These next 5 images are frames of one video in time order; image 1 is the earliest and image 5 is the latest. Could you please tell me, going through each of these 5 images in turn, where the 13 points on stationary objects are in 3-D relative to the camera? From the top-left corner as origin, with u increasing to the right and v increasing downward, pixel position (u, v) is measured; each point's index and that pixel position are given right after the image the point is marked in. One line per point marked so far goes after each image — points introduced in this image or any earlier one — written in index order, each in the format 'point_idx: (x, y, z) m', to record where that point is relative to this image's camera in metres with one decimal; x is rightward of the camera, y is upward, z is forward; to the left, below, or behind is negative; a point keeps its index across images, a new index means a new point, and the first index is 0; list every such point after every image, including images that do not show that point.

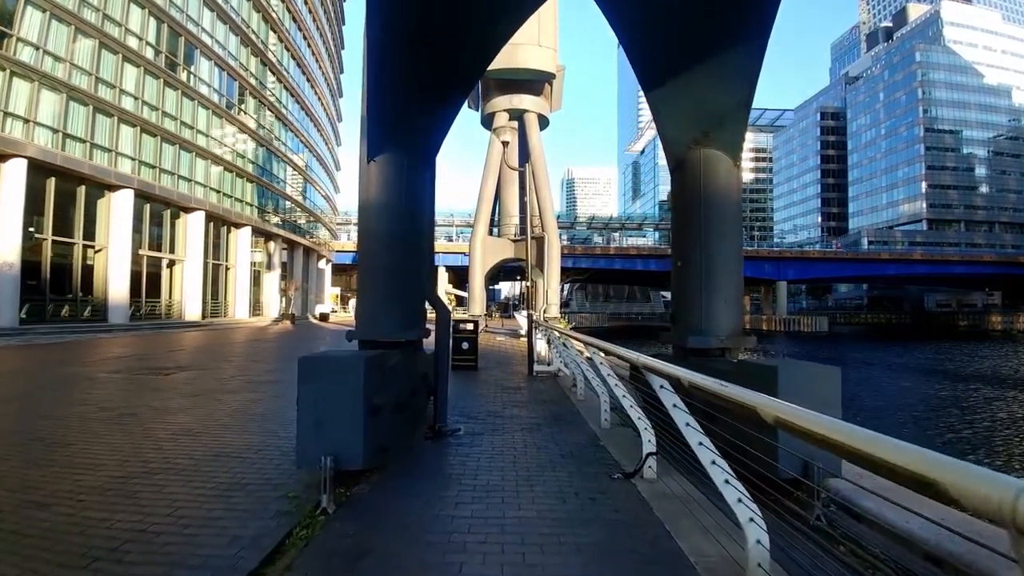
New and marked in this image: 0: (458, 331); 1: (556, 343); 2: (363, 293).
0: (-1.2, -1.0, +13.9) m
1: (+0.9, -1.1, +12.4) m
2: (-1.5, -0.1, +6.4) m
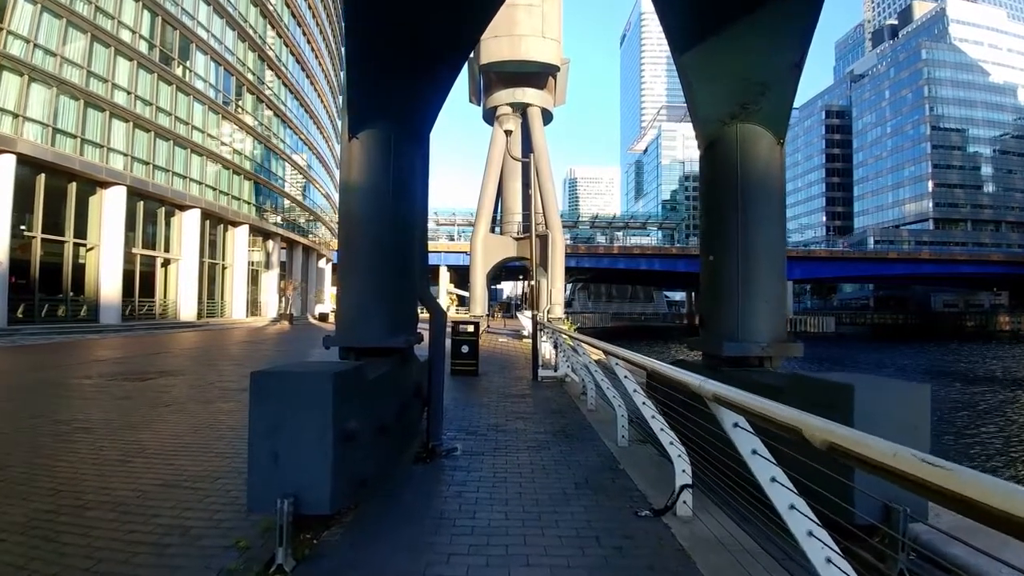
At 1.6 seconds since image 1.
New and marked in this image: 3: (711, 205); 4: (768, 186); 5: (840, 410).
0: (-1.1, -1.0, +13.0) m
1: (+0.9, -1.1, +11.5) m
2: (-1.5, 0.0, +5.4) m
3: (+1.9, +0.8, +5.7) m
4: (+2.3, +0.9, +5.5) m
5: (+2.0, -0.8, +3.8) m
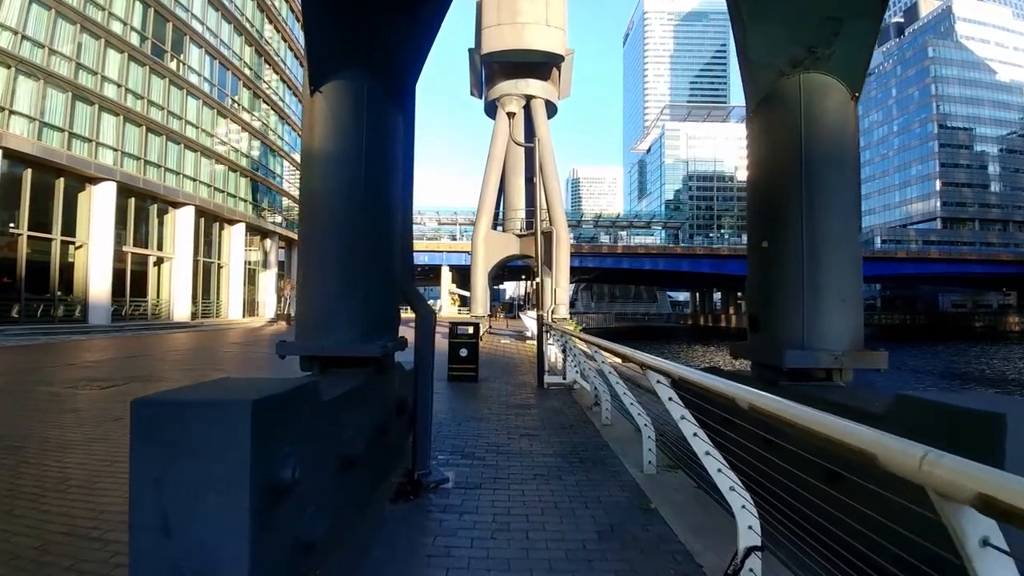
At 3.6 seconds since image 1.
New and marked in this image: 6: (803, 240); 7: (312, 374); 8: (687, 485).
0: (-1.1, -0.9, +11.9) m
1: (+1.0, -1.0, +10.3) m
2: (-1.5, 0.0, +4.3) m
3: (+1.9, +0.8, +4.6) m
4: (+2.3, +0.9, +4.4) m
5: (+2.1, -0.7, +2.7) m
6: (+2.1, +0.4, +4.4) m
7: (-1.4, -0.6, +4.4) m
8: (+1.4, -1.6, +5.1) m
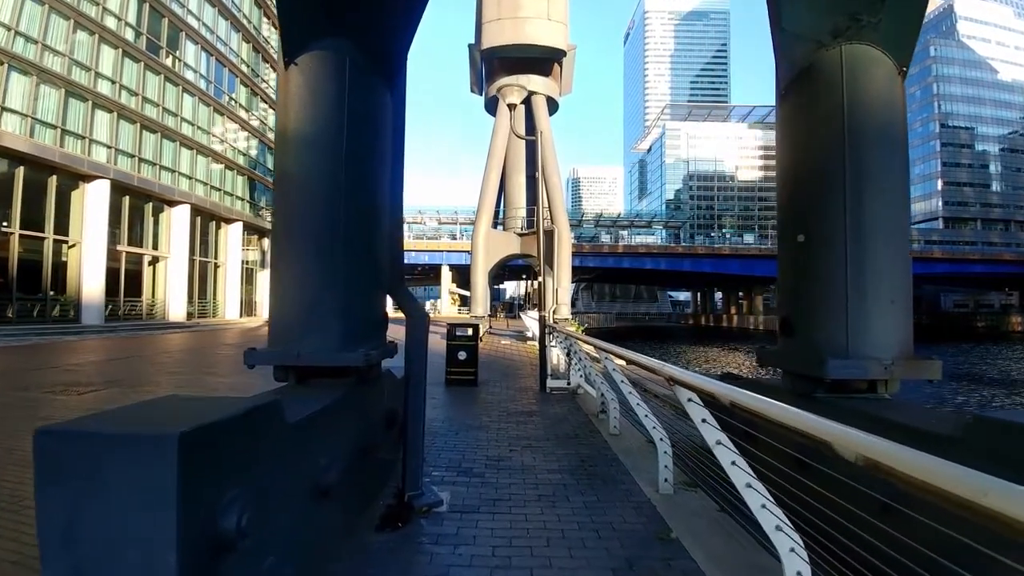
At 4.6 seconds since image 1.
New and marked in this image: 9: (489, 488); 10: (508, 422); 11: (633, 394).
0: (-1.1, -0.9, +11.4) m
1: (+1.0, -1.0, +9.8) m
2: (-1.5, 0.0, +3.8) m
3: (+1.9, +0.8, +4.1) m
4: (+2.3, +0.9, +3.8) m
5: (+2.1, -0.7, +2.2) m
6: (+2.1, +0.4, +3.8) m
7: (-1.4, -0.6, +3.8) m
8: (+1.4, -1.6, +4.5) m
9: (-0.2, -1.6, +5.0) m
10: (-0.1, -1.7, +7.6) m
11: (+1.1, -1.0, +5.8) m
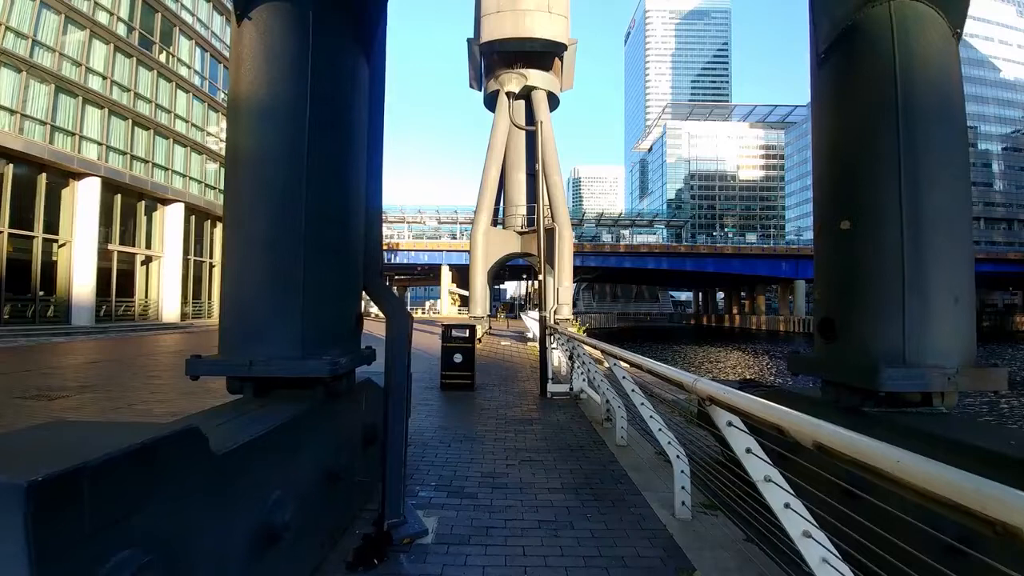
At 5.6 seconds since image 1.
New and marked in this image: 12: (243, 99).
0: (-1.1, -0.9, +10.8) m
1: (+1.0, -1.0, +9.2) m
2: (-1.5, 0.0, +3.2) m
3: (+1.9, +0.9, +3.5) m
4: (+2.3, +1.0, +3.2) m
5: (+2.0, -0.7, +1.6) m
6: (+2.0, +0.4, +3.2) m
7: (-1.4, -0.6, +3.2) m
8: (+1.4, -1.6, +3.9) m
9: (-0.2, -1.6, +4.4) m
10: (-0.1, -1.6, +7.0) m
11: (+1.1, -1.0, +5.2) m
12: (-1.4, +1.0, +3.2) m
